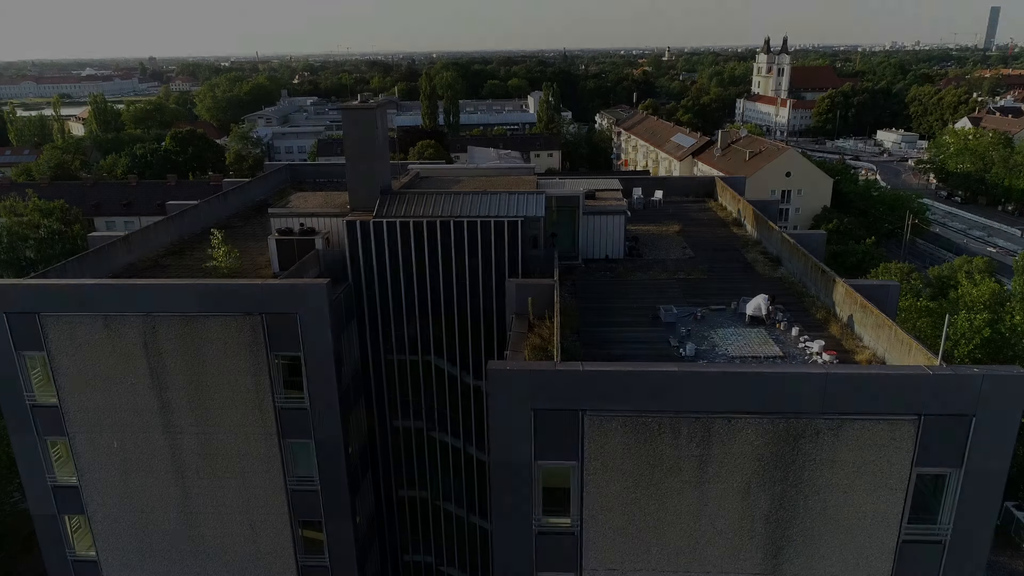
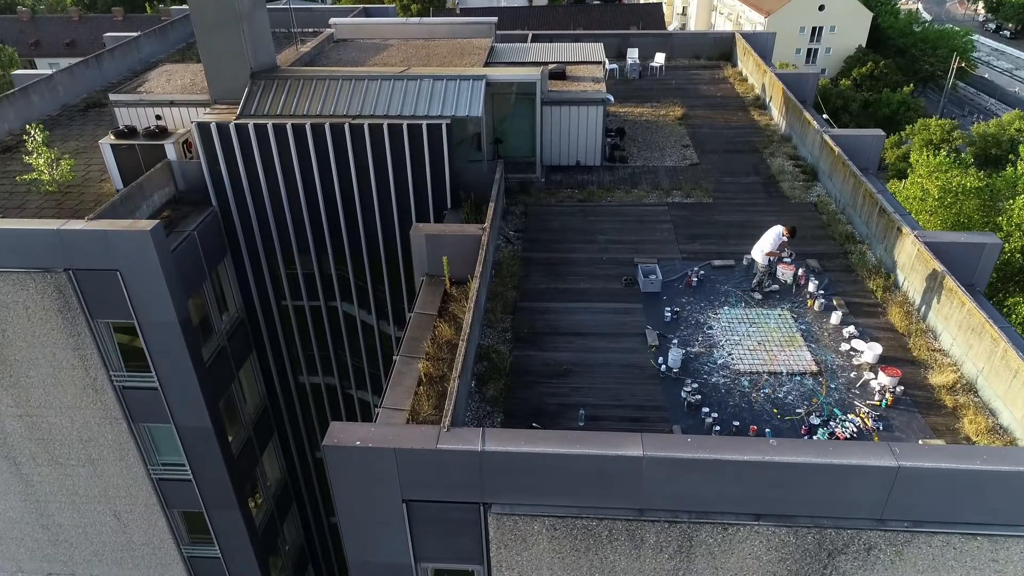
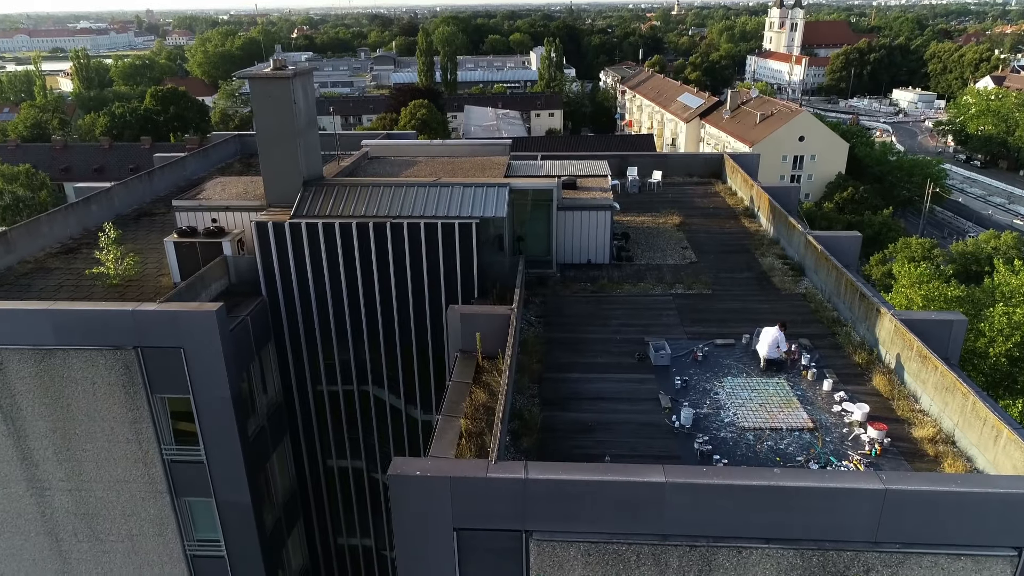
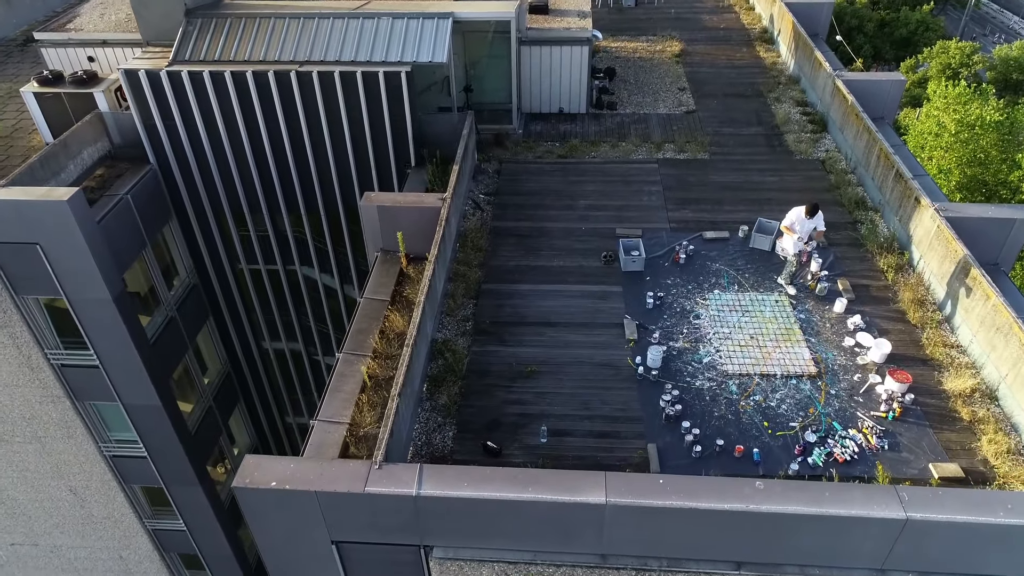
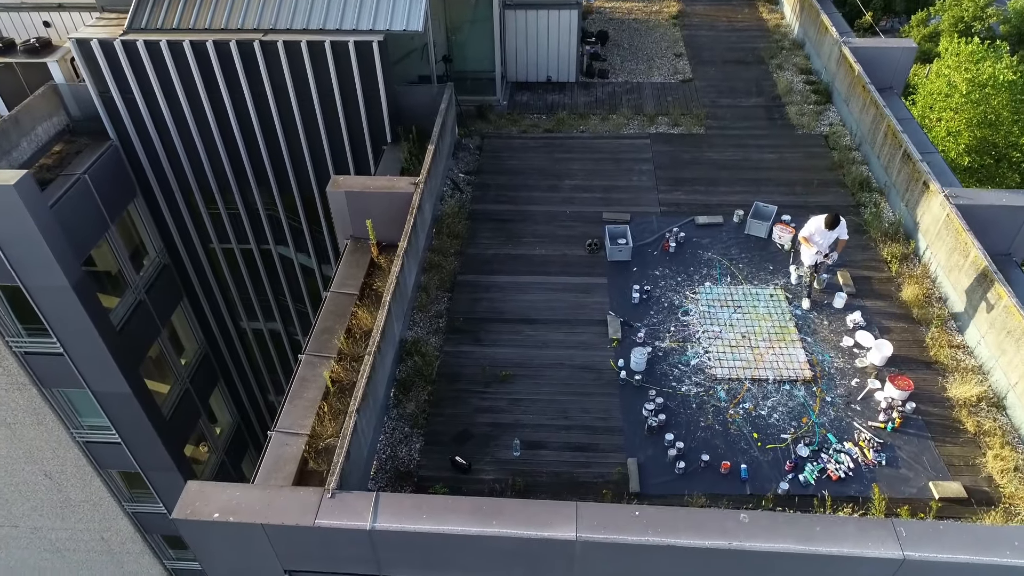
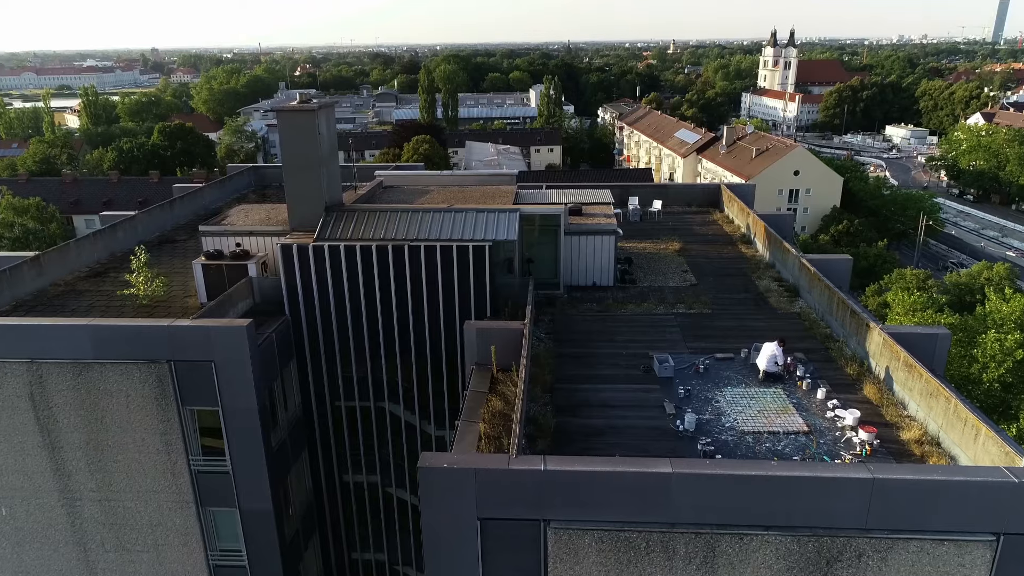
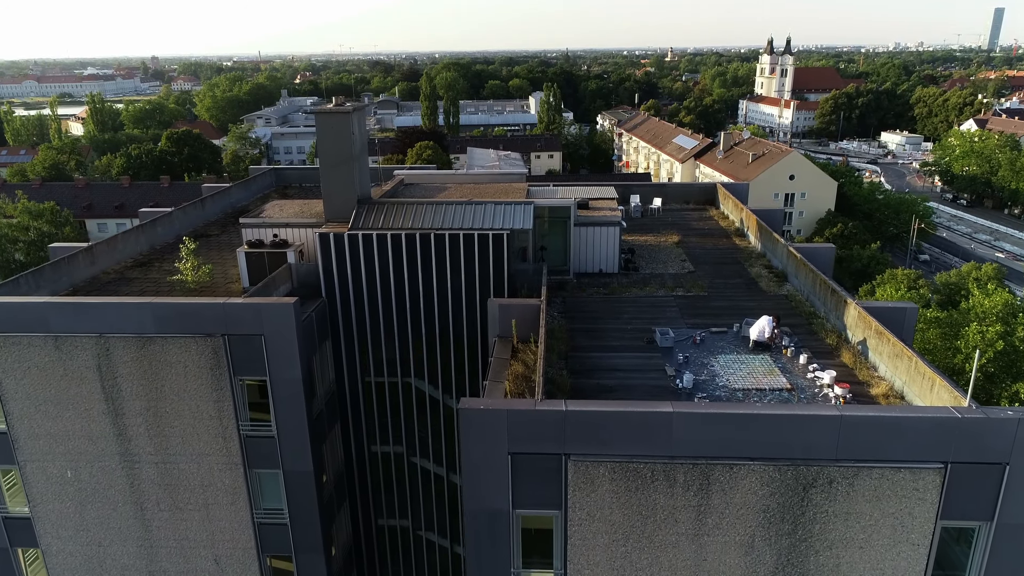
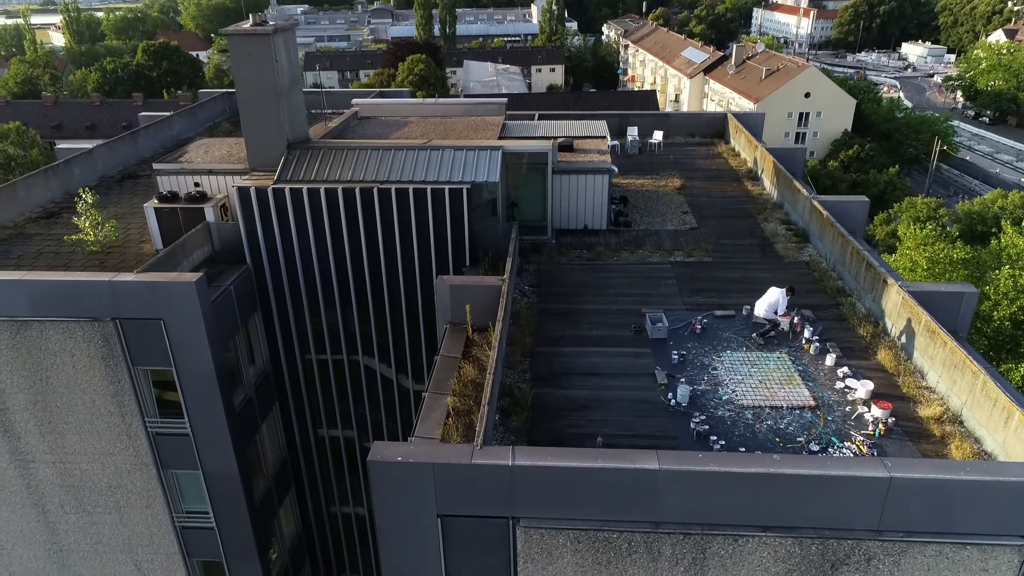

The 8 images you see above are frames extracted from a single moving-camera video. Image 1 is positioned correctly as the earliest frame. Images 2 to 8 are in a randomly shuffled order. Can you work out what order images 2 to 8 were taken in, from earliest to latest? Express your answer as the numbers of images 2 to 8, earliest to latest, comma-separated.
7, 6, 3, 8, 2, 4, 5
